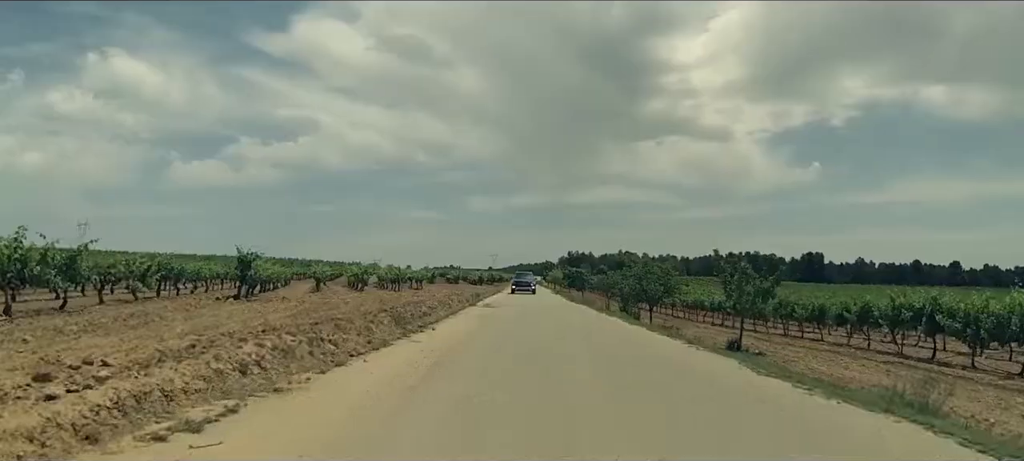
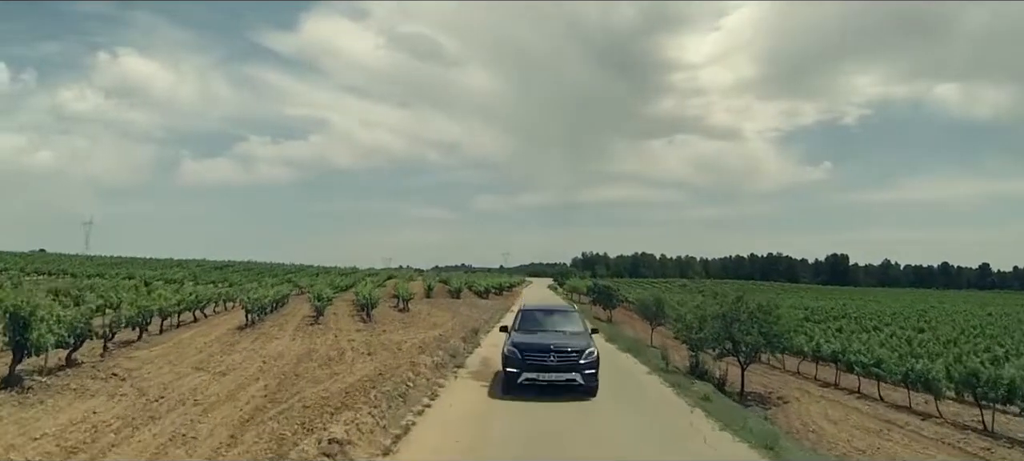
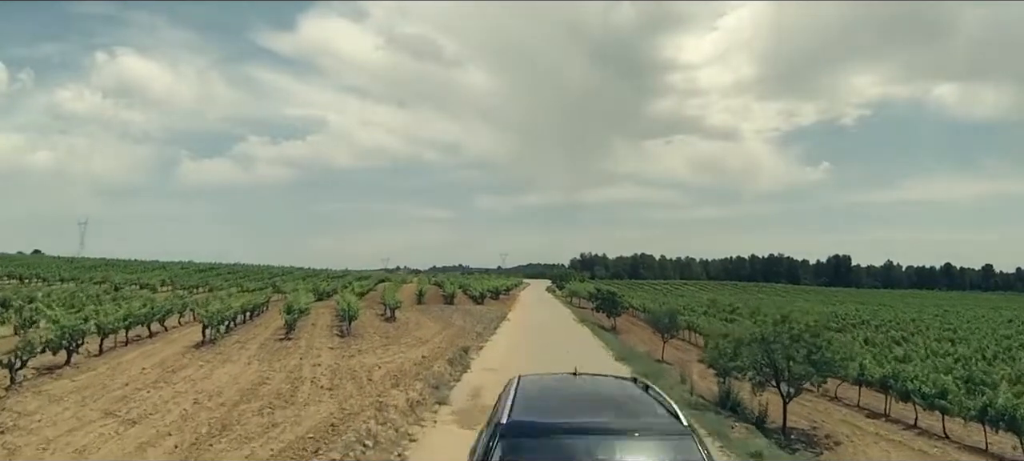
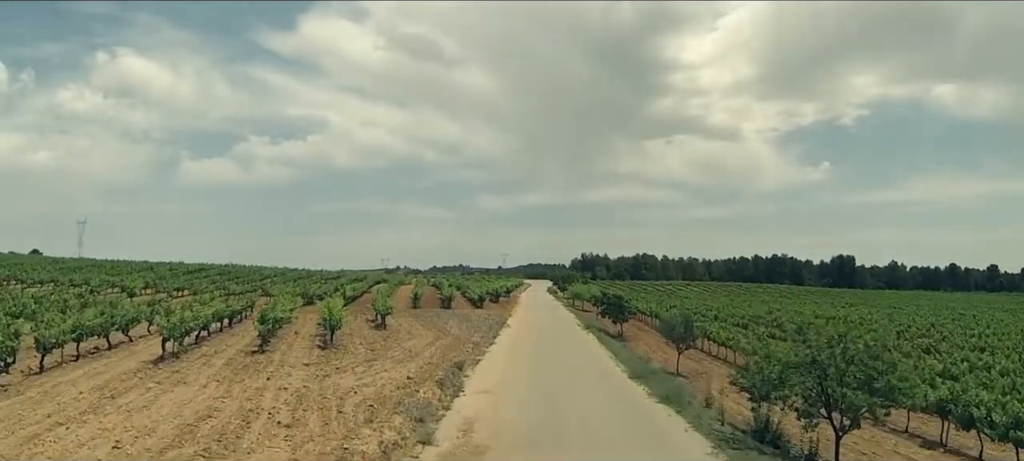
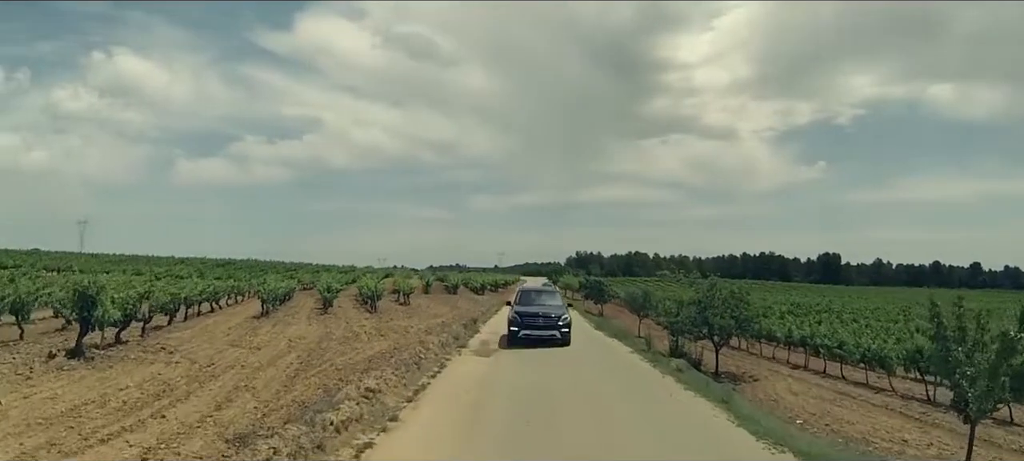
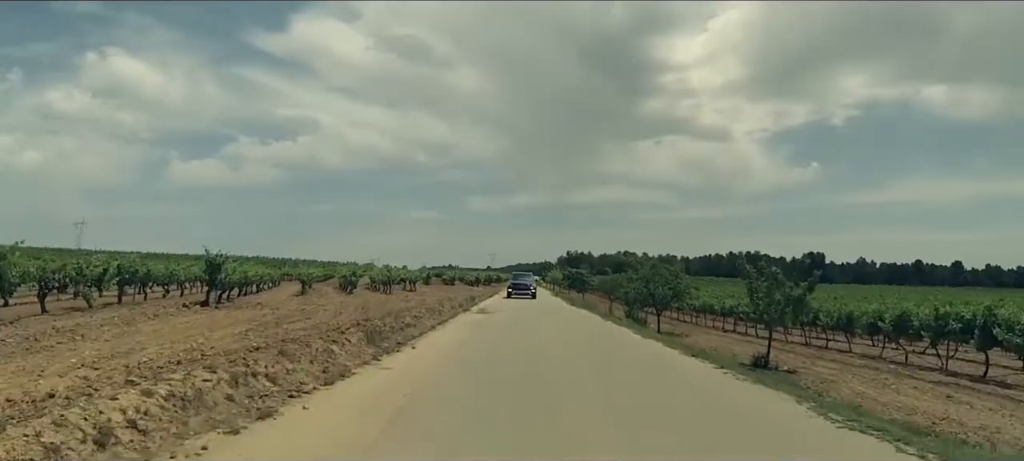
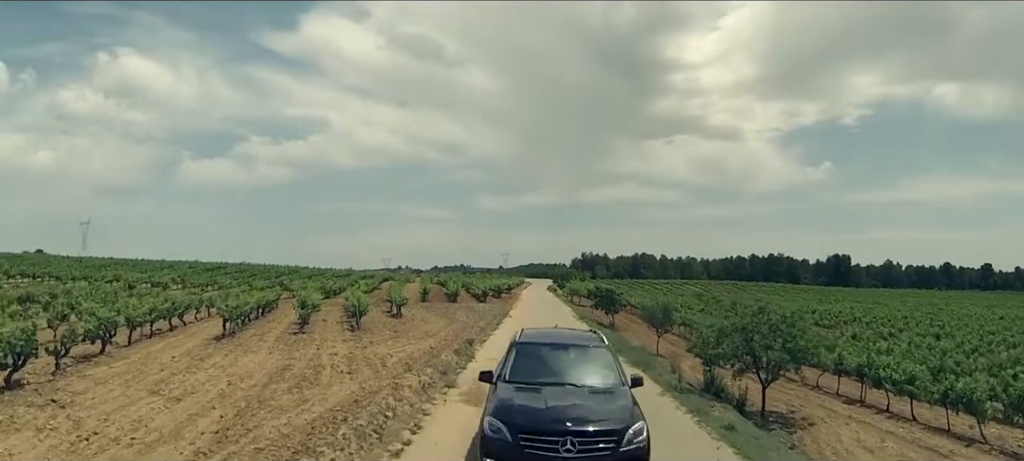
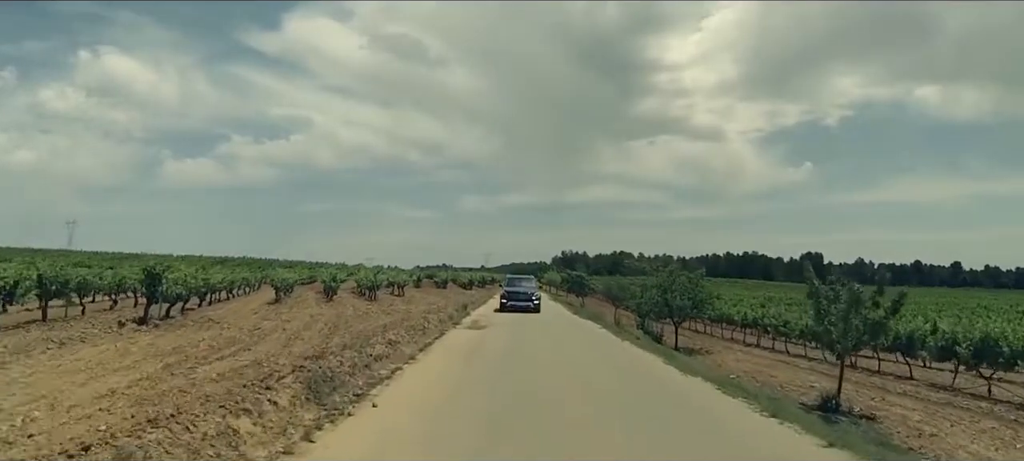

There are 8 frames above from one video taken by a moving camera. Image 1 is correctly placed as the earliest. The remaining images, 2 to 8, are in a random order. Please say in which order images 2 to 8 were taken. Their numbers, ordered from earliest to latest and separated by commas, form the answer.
6, 8, 5, 2, 7, 3, 4
